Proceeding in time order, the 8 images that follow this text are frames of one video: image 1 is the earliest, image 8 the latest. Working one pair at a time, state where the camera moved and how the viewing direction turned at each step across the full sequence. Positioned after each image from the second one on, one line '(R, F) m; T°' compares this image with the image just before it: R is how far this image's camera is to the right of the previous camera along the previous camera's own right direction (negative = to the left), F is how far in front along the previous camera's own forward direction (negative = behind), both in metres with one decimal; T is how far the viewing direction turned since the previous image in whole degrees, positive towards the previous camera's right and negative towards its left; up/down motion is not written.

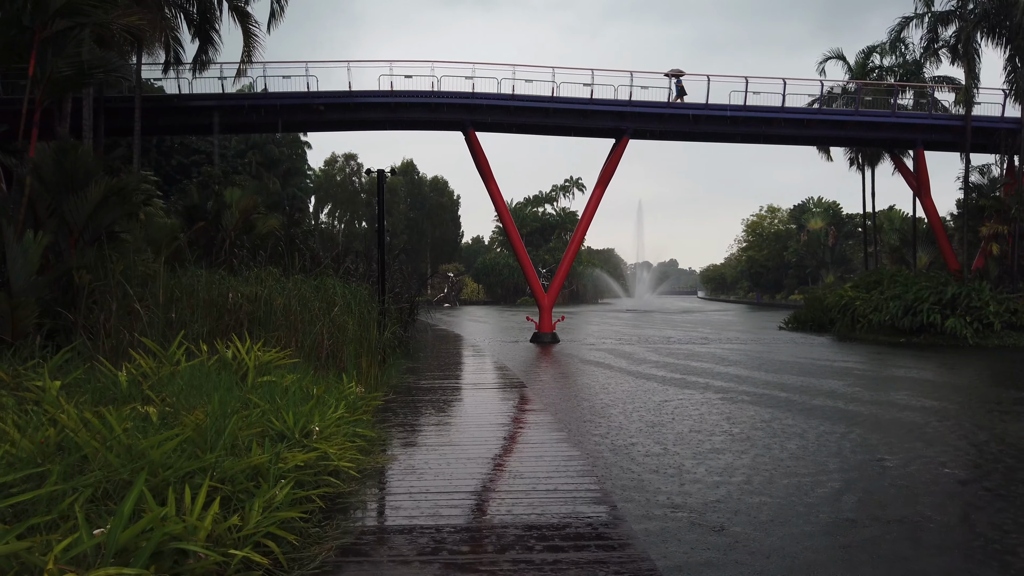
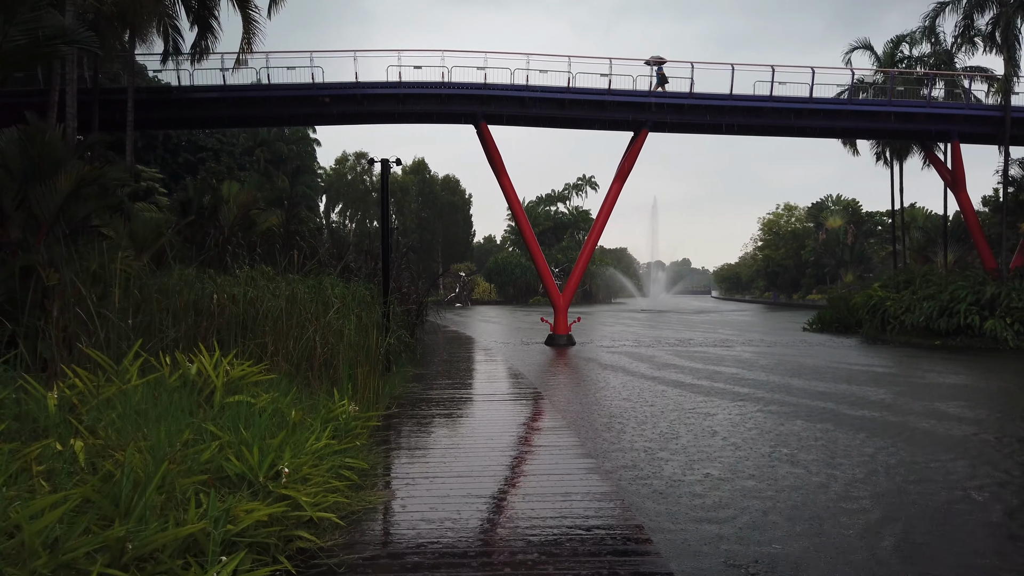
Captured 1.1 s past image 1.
(0.0, +0.8) m; -1°
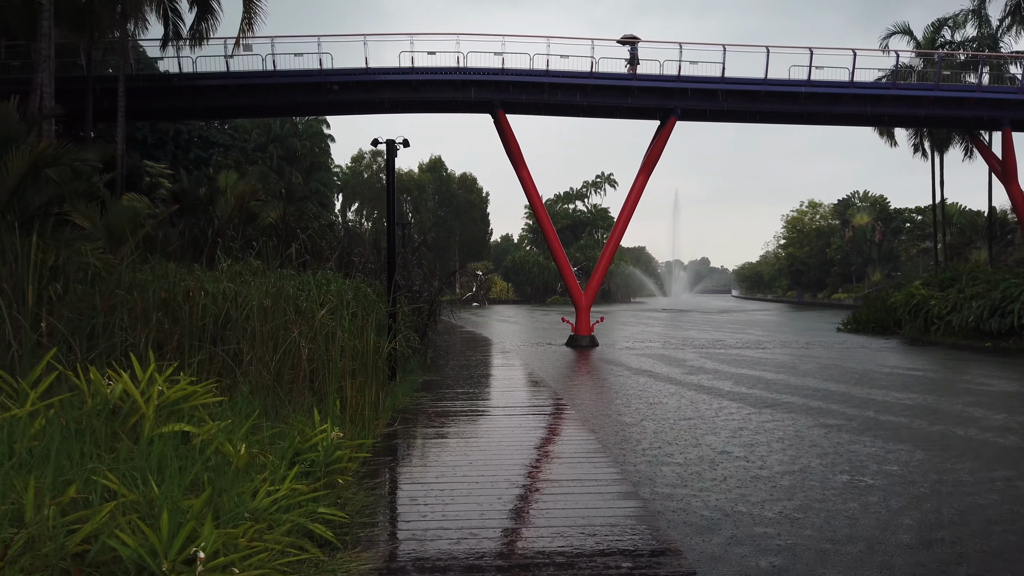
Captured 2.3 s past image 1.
(0.0, +1.0) m; -1°
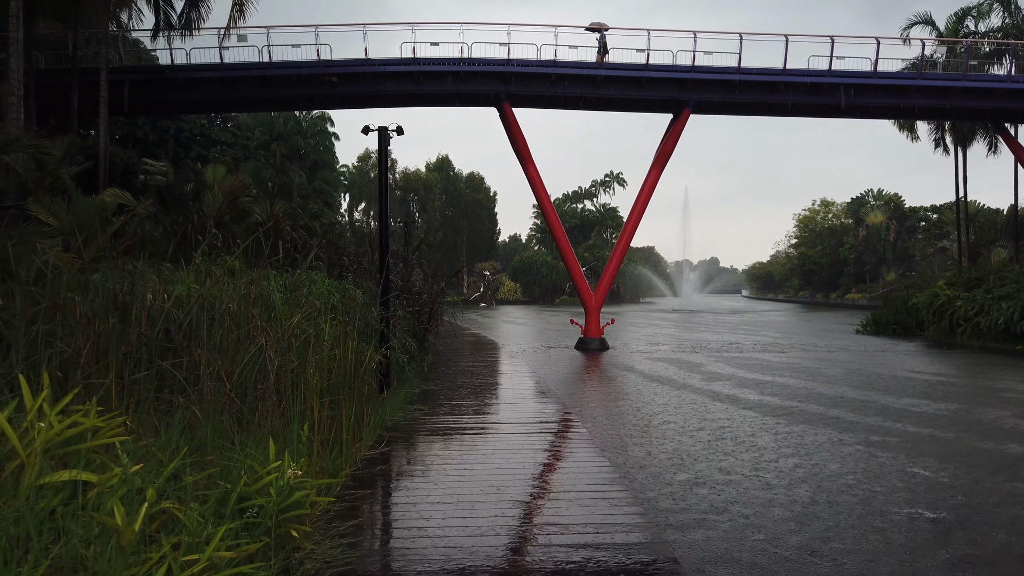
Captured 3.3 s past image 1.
(0.0, +0.7) m; -1°
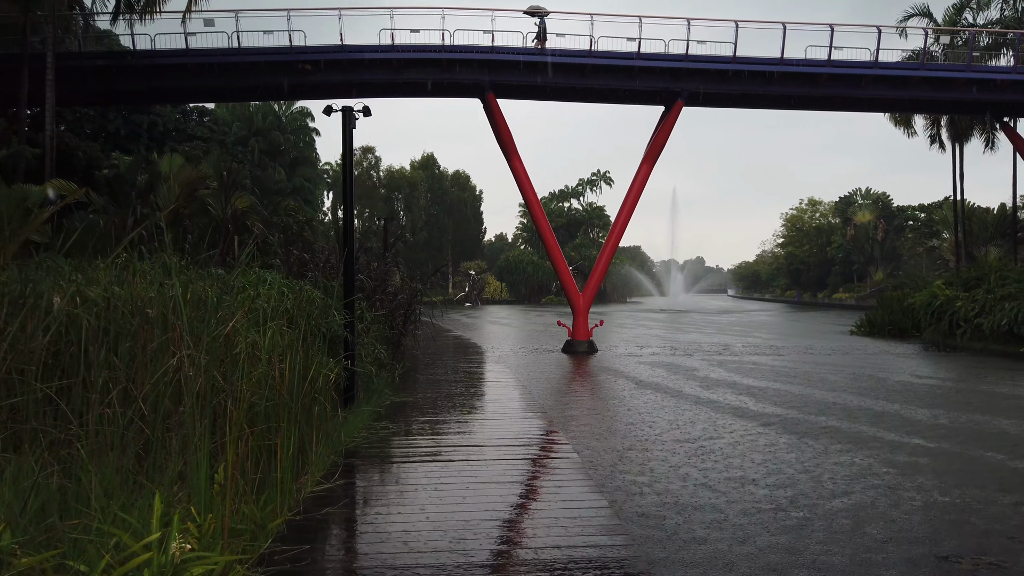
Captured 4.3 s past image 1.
(0.0, +0.8) m; +1°
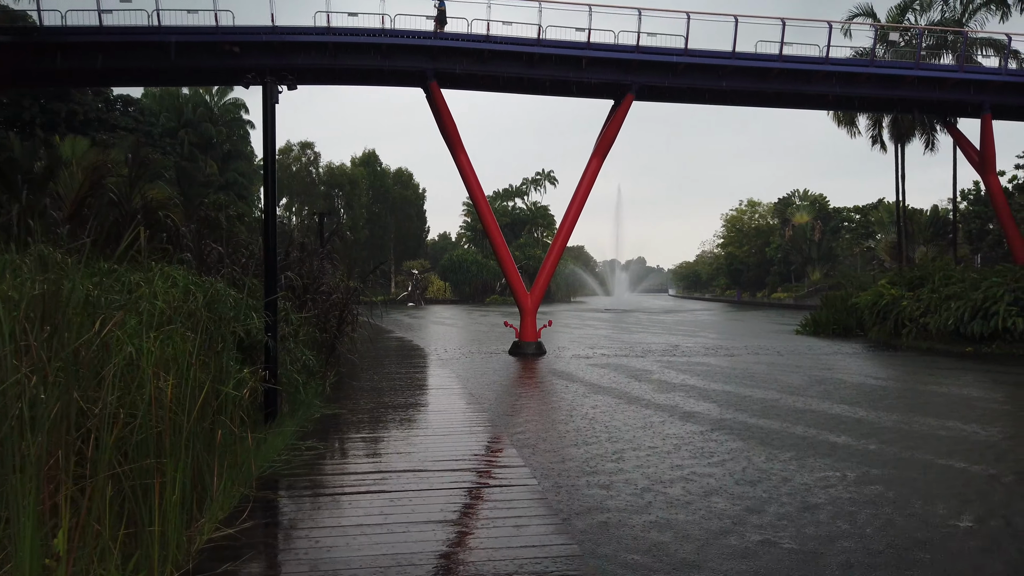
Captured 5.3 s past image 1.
(0.0, +0.7) m; +4°
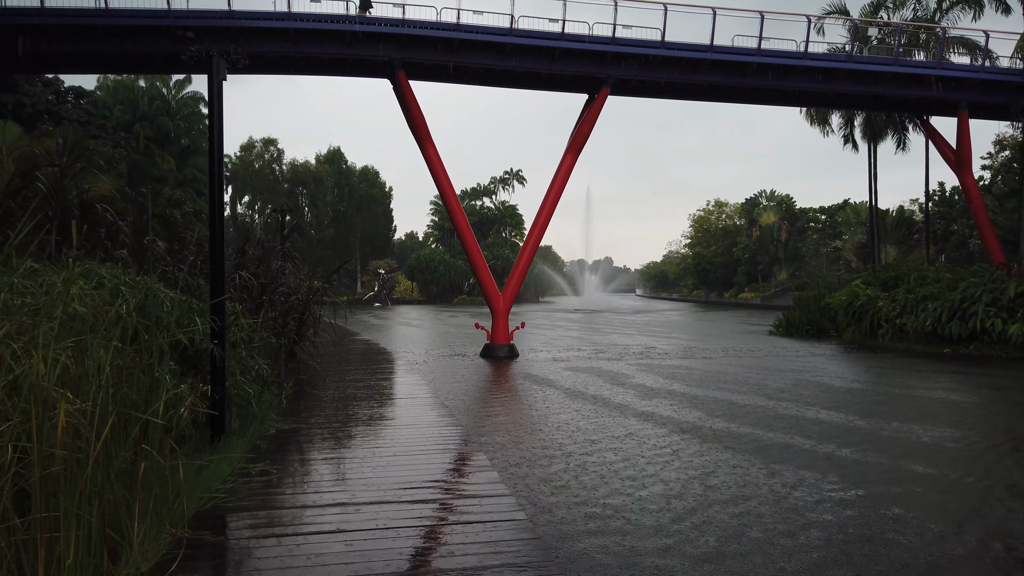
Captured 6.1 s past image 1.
(-0.1, +0.6) m; +2°
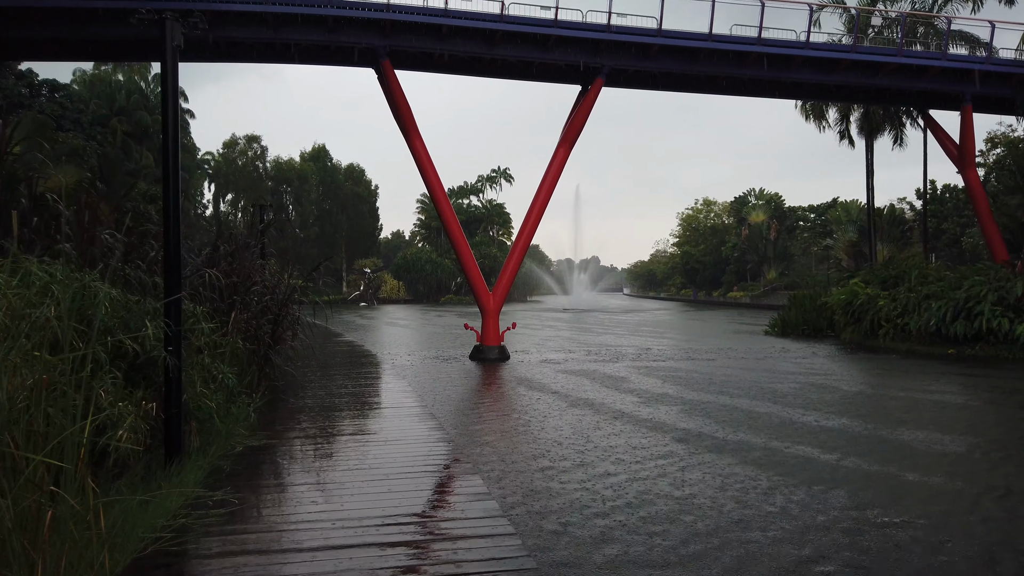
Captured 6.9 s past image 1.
(-0.1, +0.6) m; +1°
